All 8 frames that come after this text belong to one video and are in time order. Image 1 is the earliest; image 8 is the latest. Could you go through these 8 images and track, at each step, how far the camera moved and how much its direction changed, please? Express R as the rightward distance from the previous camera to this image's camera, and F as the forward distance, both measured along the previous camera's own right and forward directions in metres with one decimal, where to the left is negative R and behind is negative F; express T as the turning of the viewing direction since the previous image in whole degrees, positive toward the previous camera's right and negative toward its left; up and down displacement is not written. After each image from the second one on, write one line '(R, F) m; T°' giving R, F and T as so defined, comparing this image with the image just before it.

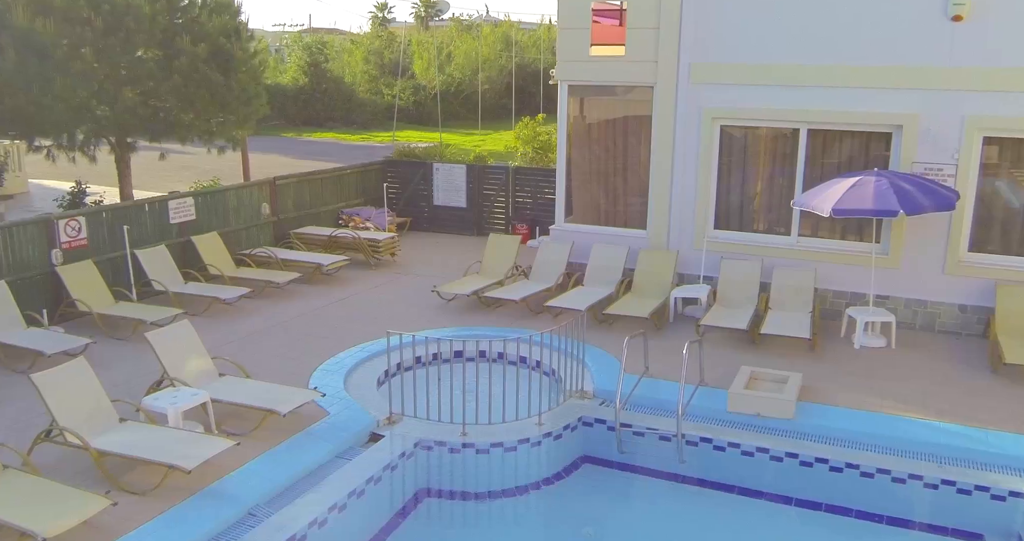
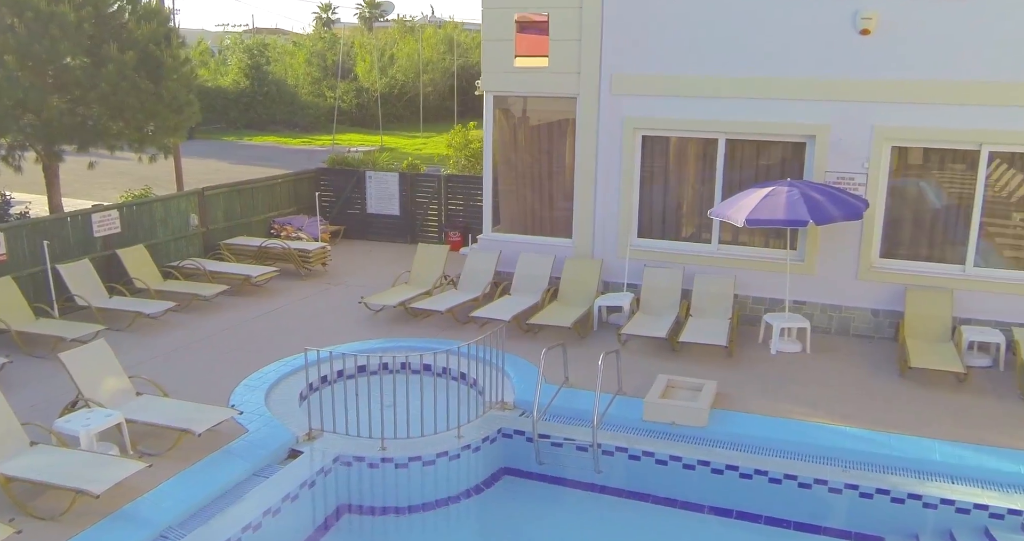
(+0.5, -0.1) m; +3°
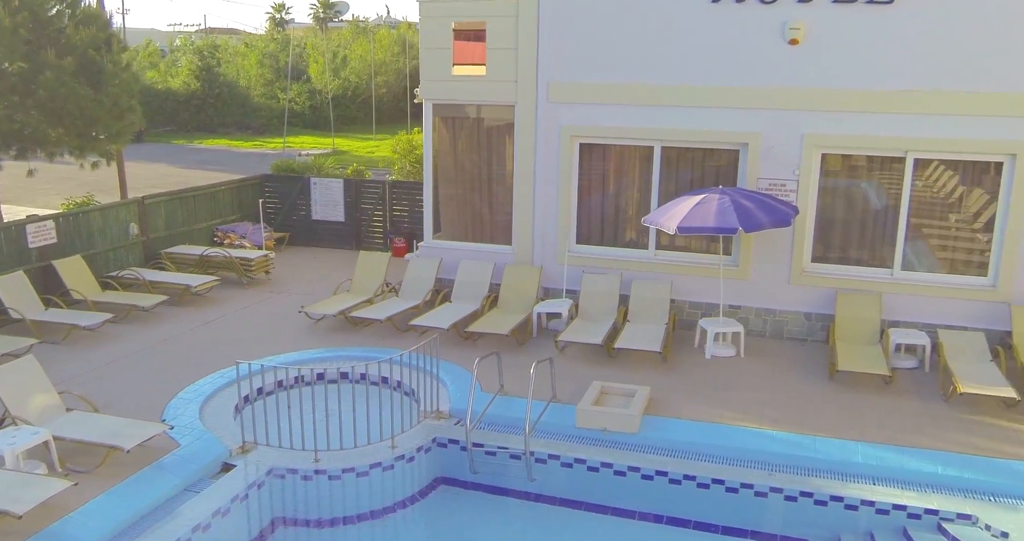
(+0.4, -0.1) m; +2°
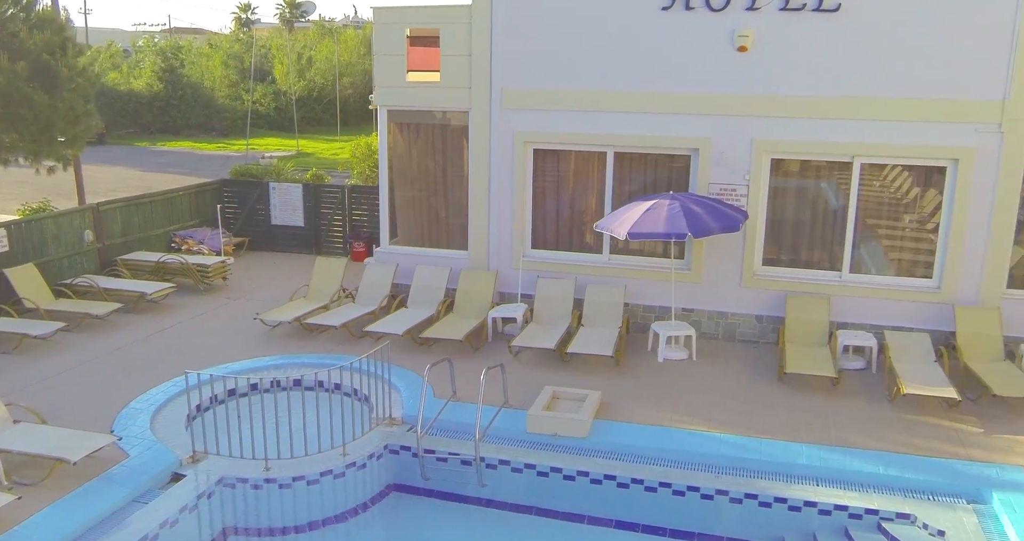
(+0.3, -0.1) m; +2°
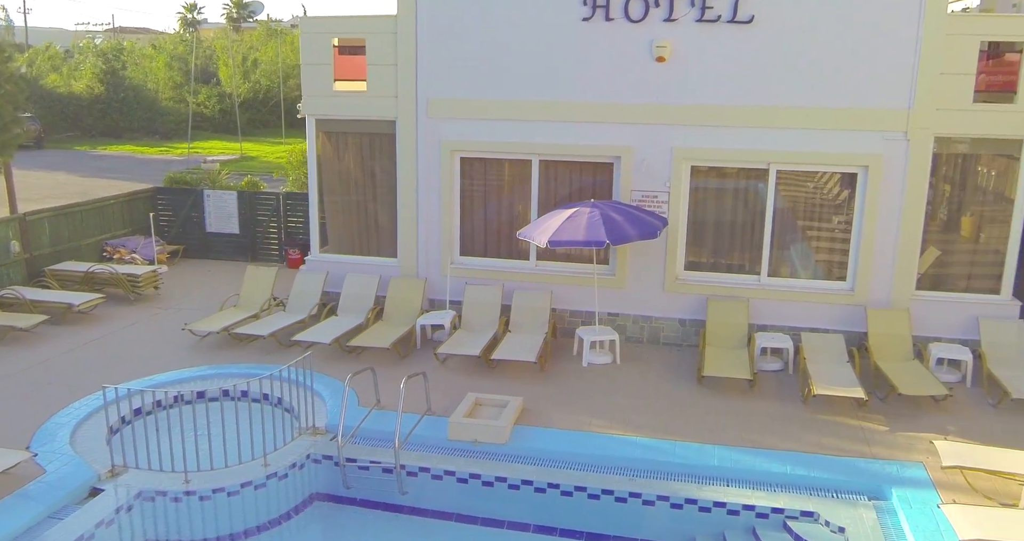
(+0.5, -0.1) m; +2°
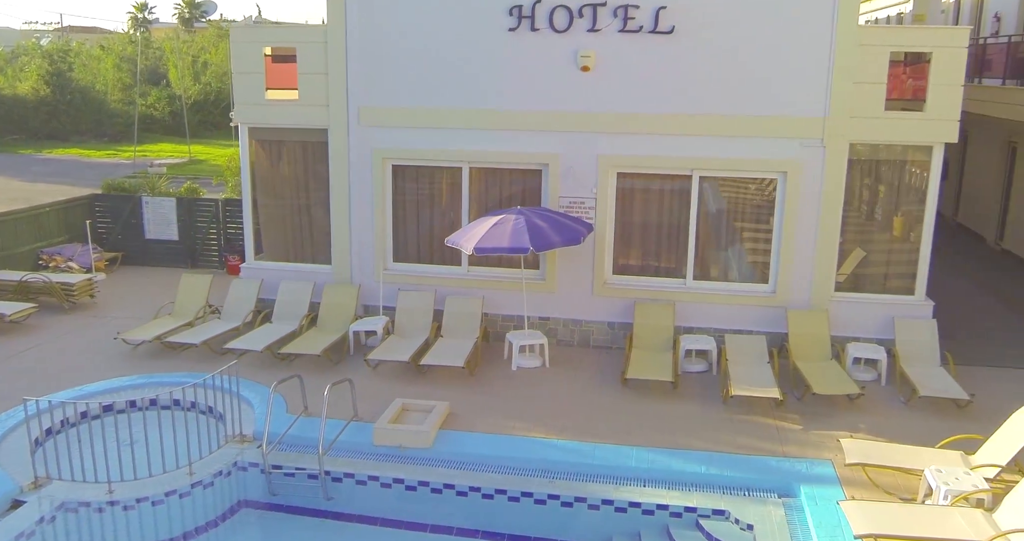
(+0.6, -0.2) m; +2°
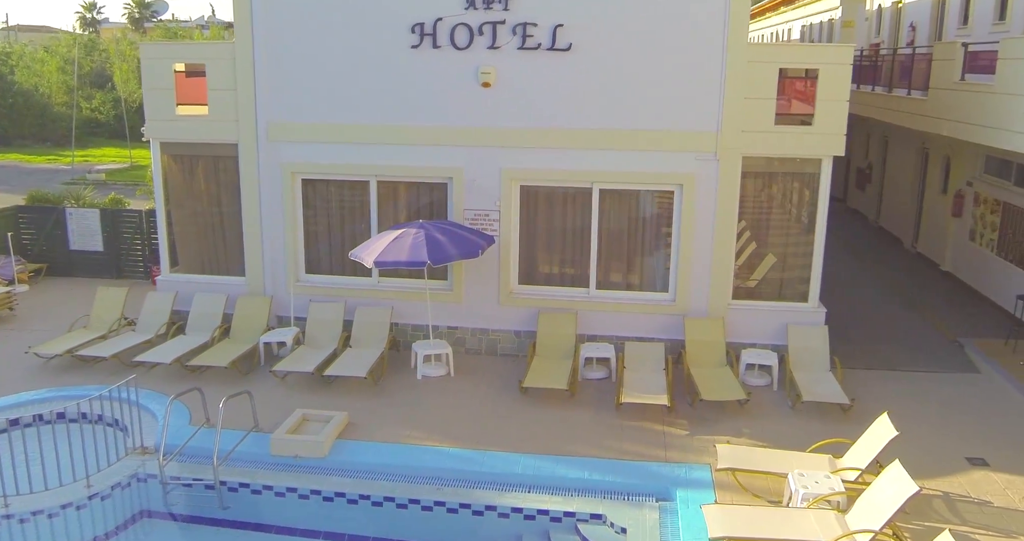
(+1.0, -0.3) m; +1°
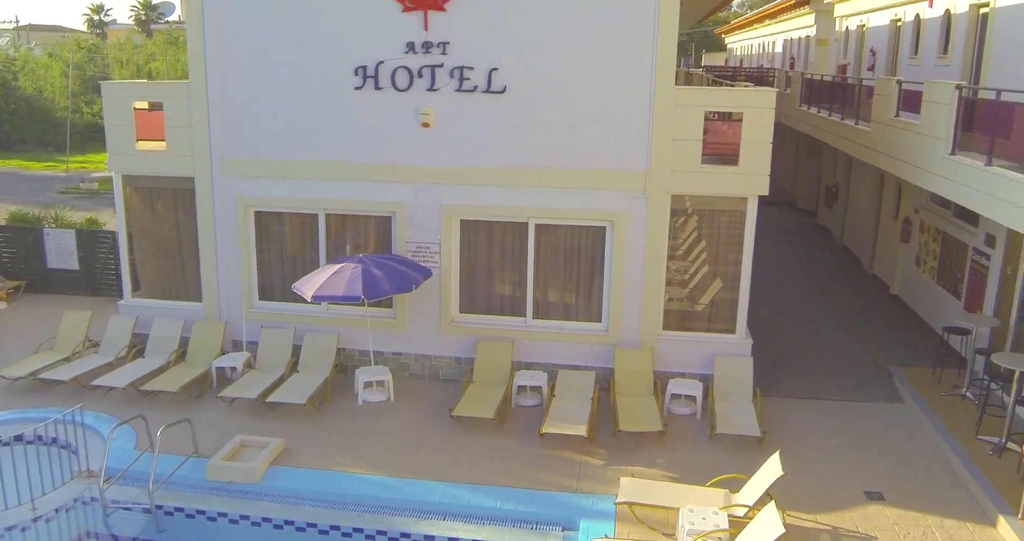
(+1.2, -0.5) m; -1°
